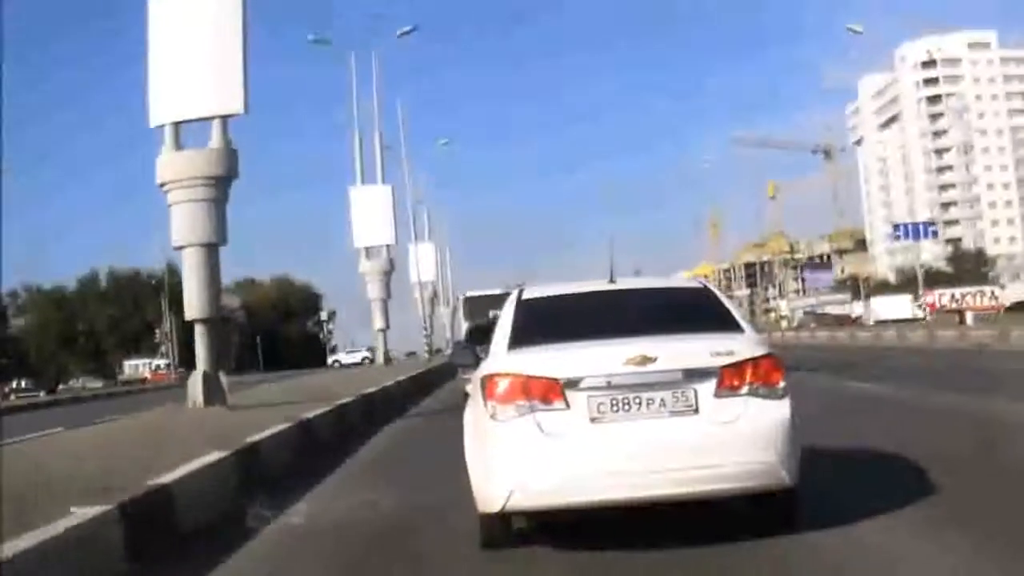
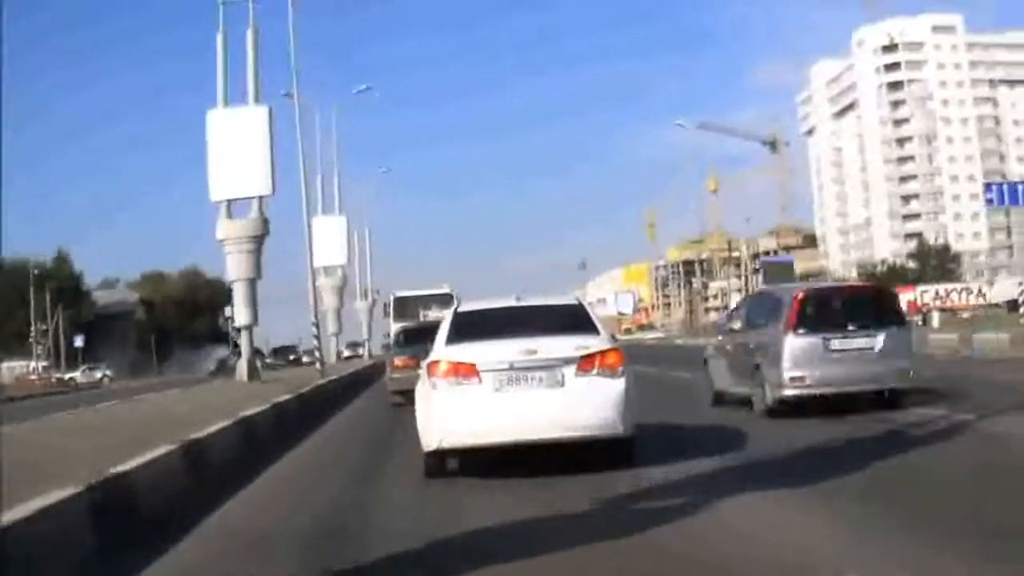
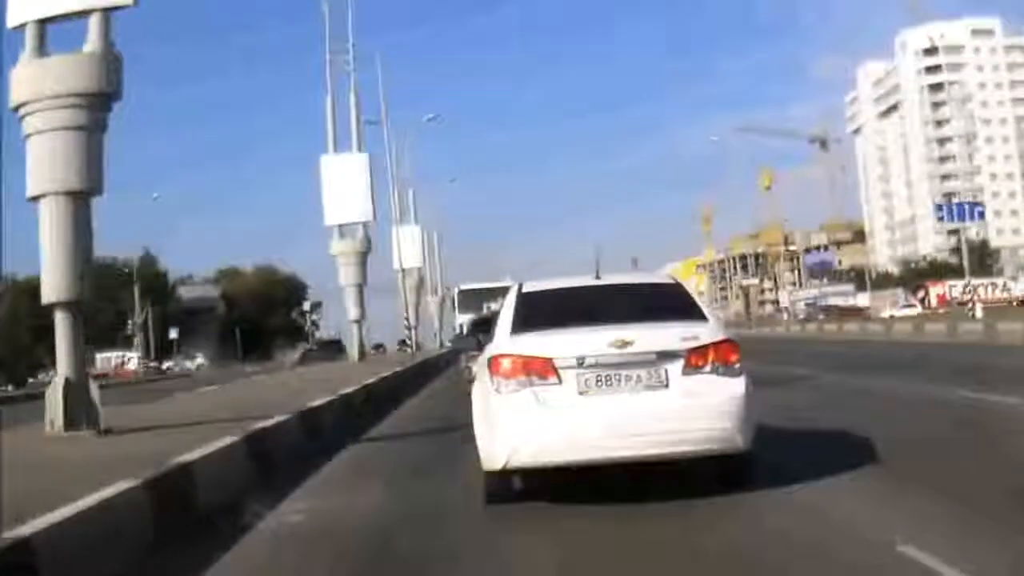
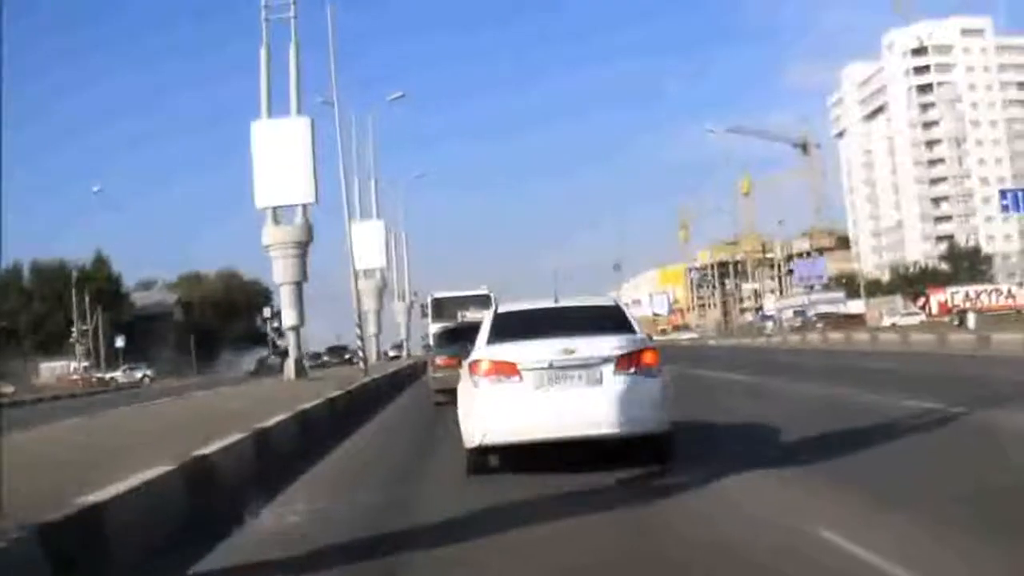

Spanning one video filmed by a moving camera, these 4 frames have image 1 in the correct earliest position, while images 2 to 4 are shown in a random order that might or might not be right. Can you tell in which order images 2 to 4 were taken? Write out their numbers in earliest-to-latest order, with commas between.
3, 4, 2
